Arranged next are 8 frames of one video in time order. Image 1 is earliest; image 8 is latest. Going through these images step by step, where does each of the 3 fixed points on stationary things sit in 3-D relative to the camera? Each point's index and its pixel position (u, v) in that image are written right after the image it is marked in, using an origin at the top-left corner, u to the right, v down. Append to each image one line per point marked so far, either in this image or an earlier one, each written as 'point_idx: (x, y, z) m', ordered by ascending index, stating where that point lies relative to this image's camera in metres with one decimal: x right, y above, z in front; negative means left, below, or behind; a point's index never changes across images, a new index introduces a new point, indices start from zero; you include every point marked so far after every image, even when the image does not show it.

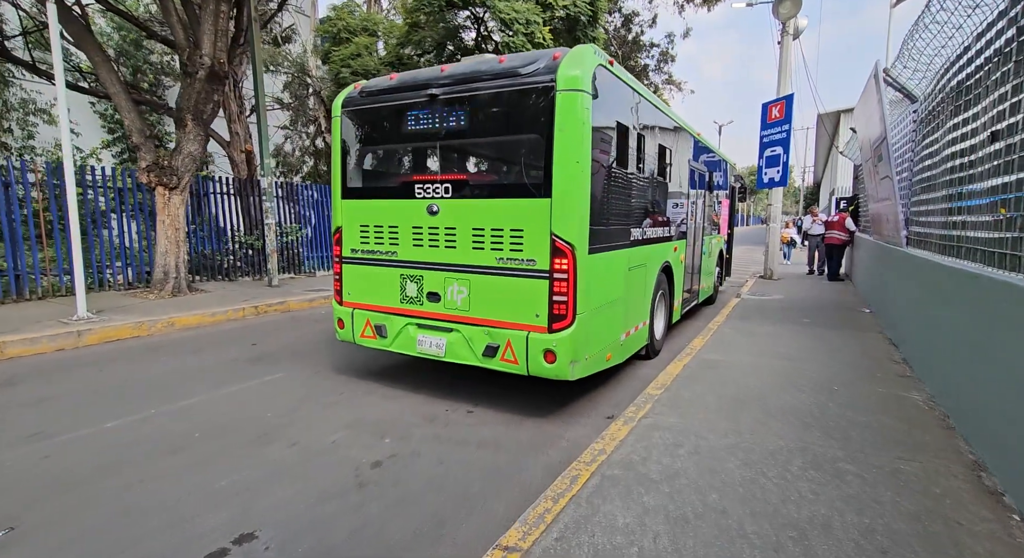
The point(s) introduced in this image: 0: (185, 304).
0: (-4.8, -0.4, +7.6) m
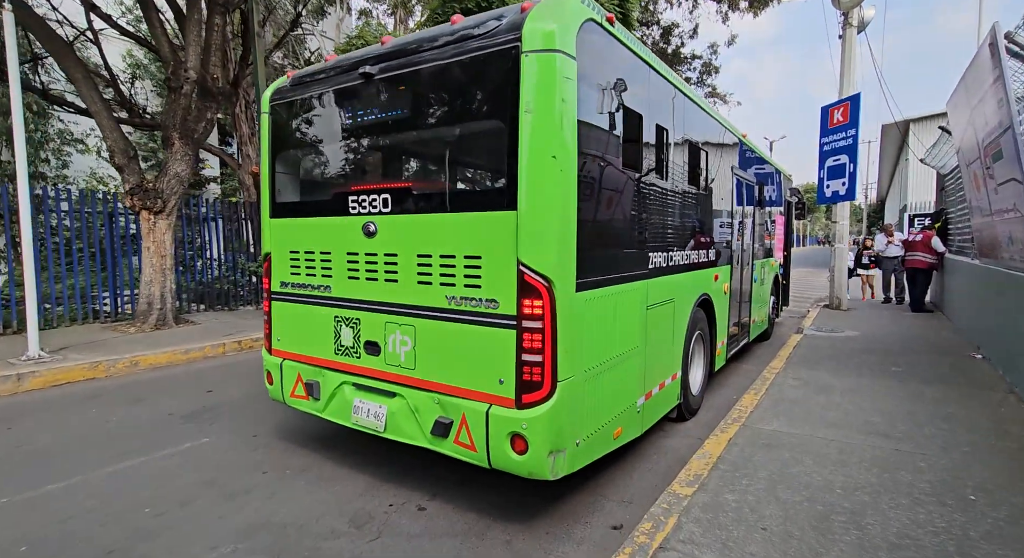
0: (-4.6, -0.8, +6.9) m
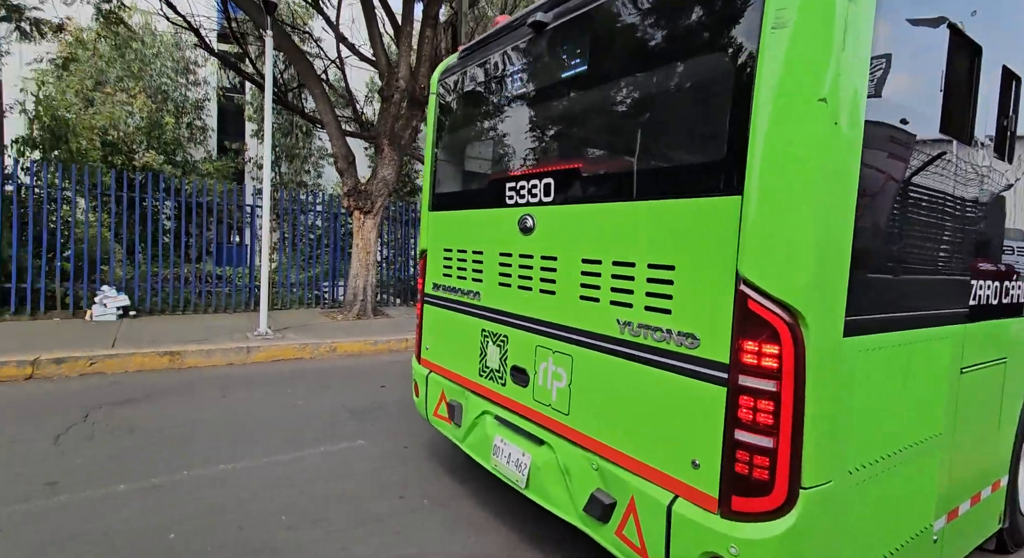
0: (-2.1, -0.7, +7.4) m
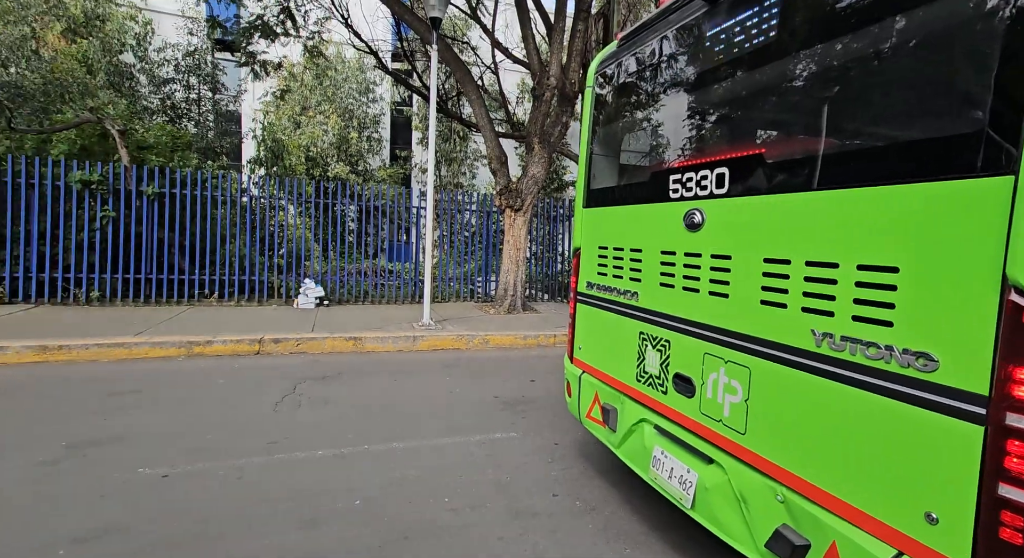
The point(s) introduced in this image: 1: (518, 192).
0: (0.0, -0.6, +7.6) m
1: (+0.1, +1.3, +8.0) m
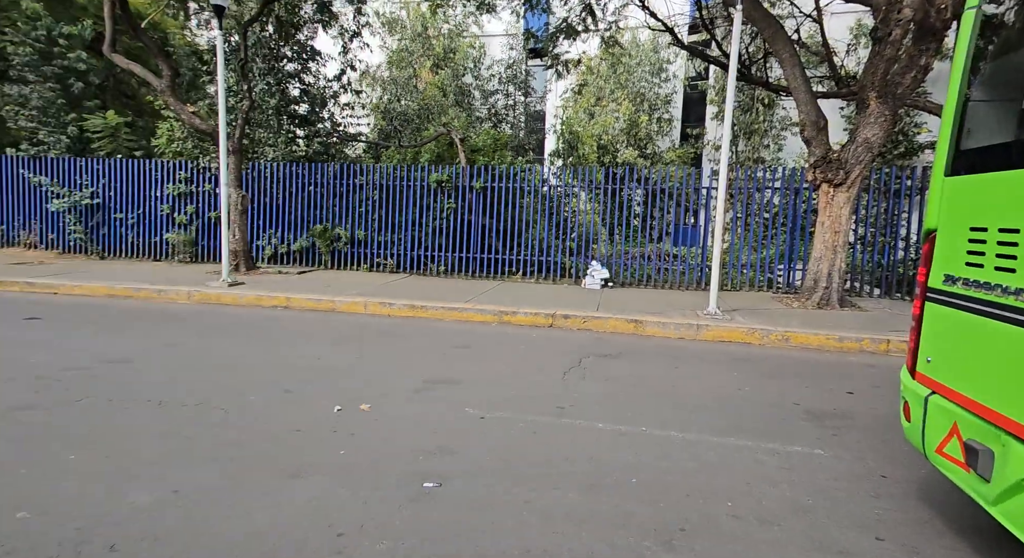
0: (+3.8, -0.5, +6.4) m
1: (+4.1, +1.5, +6.6) m
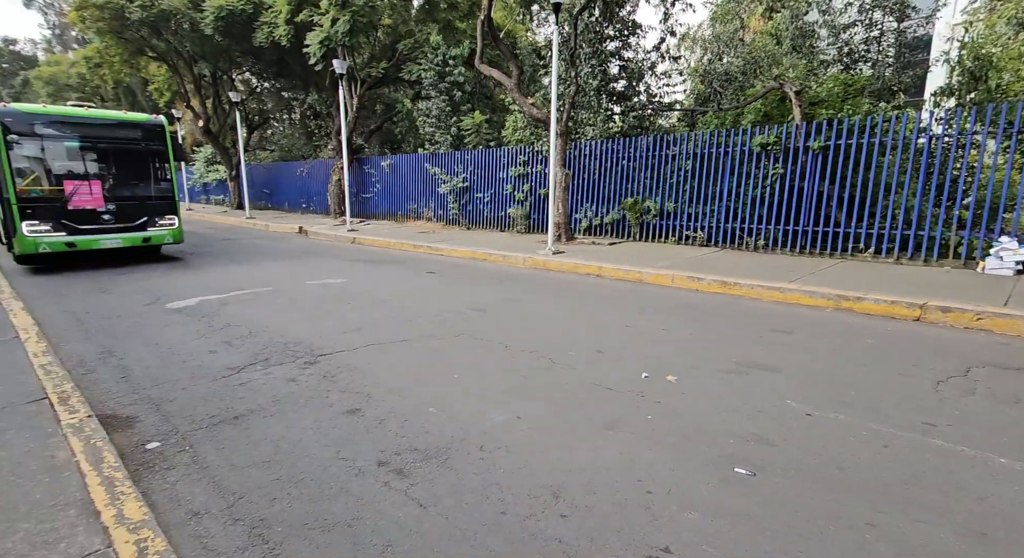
0: (+6.7, -0.5, +2.9) m
1: (+7.2, +1.4, +2.7) m
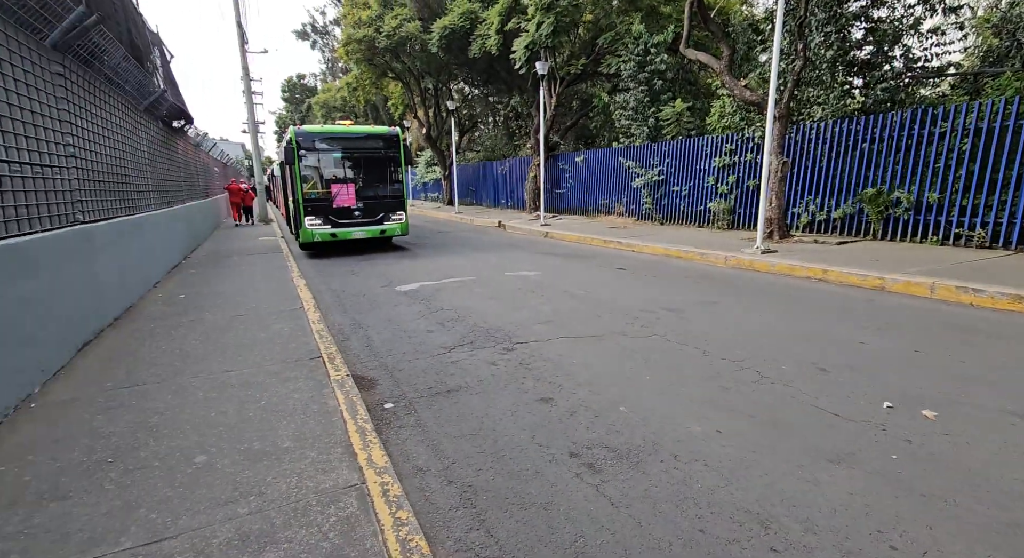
0: (+7.8, -0.8, +0.5) m
1: (+8.2, +1.1, +0.1) m
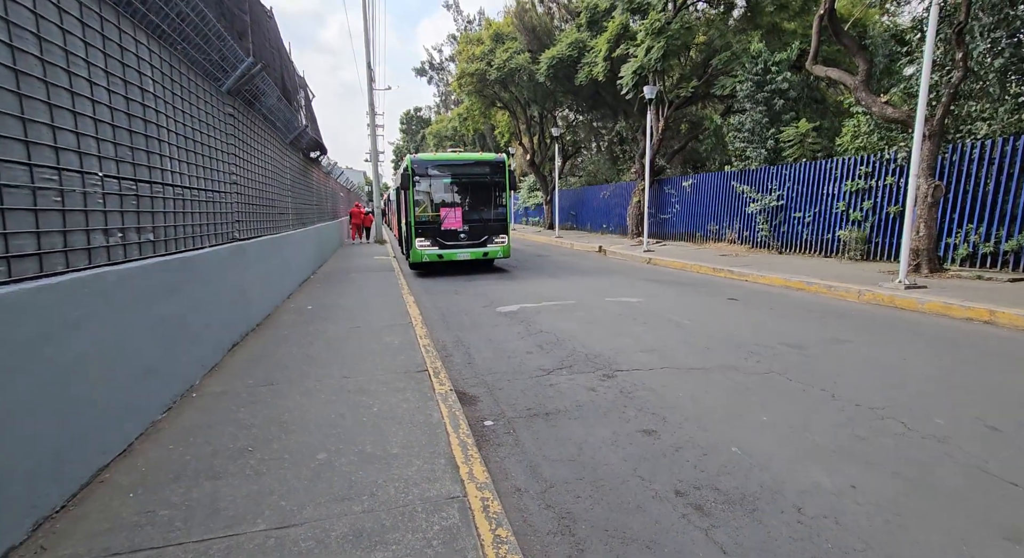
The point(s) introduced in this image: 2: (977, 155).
0: (+8.0, -0.9, -1.4) m
1: (+8.5, +1.0, -1.7) m
2: (+13.9, +3.8, +15.4) m
